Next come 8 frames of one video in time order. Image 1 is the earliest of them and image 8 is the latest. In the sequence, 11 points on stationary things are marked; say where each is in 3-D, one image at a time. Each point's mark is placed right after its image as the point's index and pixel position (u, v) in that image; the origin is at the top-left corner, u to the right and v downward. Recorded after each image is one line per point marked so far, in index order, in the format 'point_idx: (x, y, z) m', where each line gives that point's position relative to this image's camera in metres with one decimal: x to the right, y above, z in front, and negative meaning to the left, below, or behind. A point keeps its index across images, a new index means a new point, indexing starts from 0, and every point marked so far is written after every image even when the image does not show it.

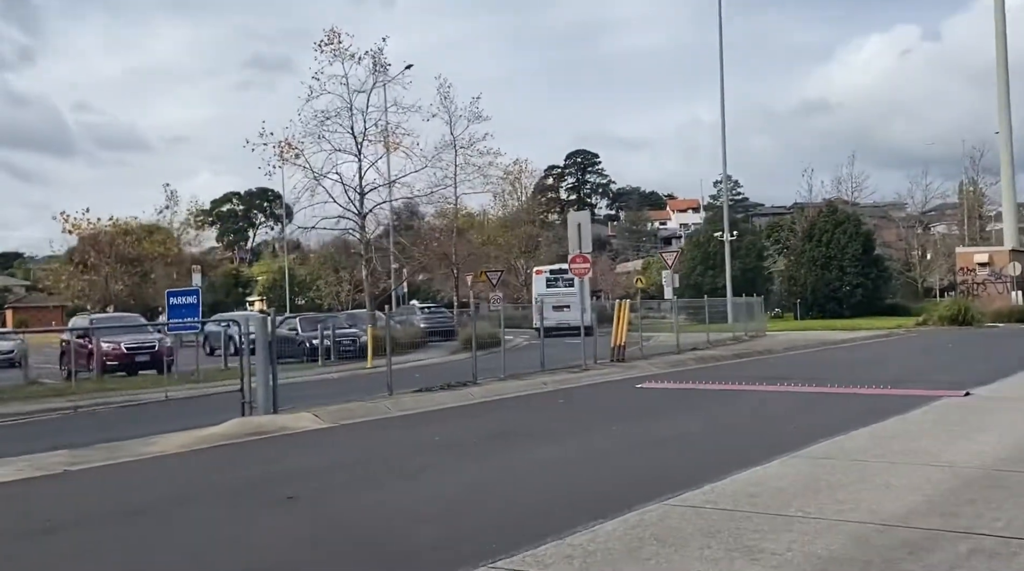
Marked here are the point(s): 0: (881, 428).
0: (+4.5, -1.7, +12.5) m
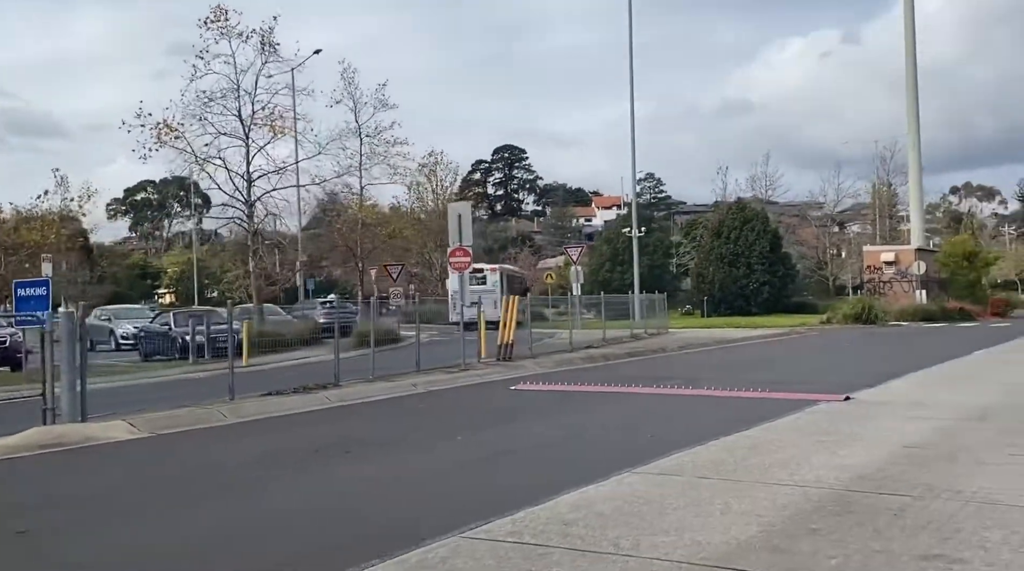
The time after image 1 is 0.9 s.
0: (+2.6, -1.7, +11.6) m
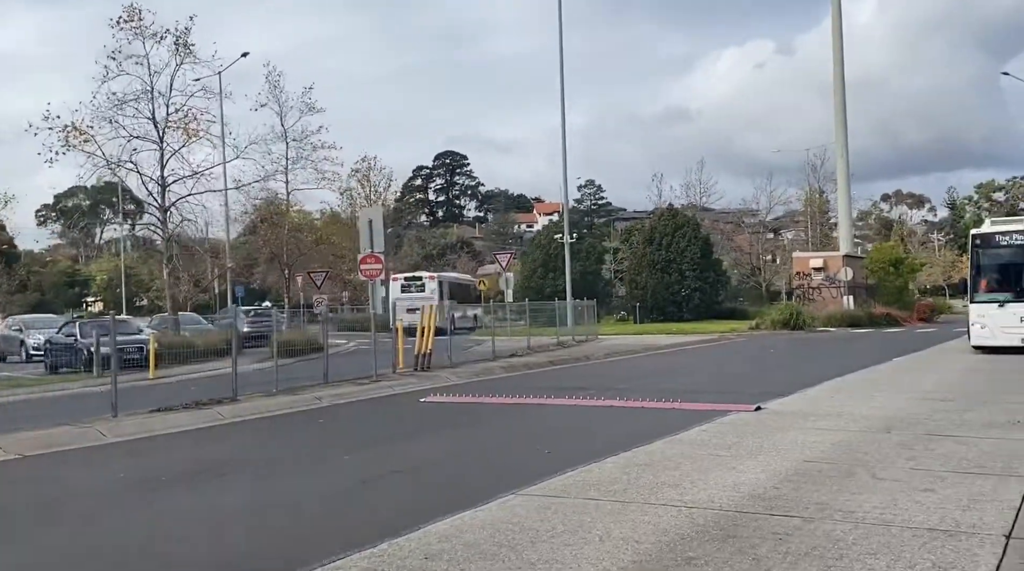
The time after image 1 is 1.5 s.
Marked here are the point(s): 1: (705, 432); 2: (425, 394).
0: (+1.4, -1.8, +11.1) m
1: (+2.4, -1.8, +12.8) m
2: (-1.6, -1.9, +18.1) m
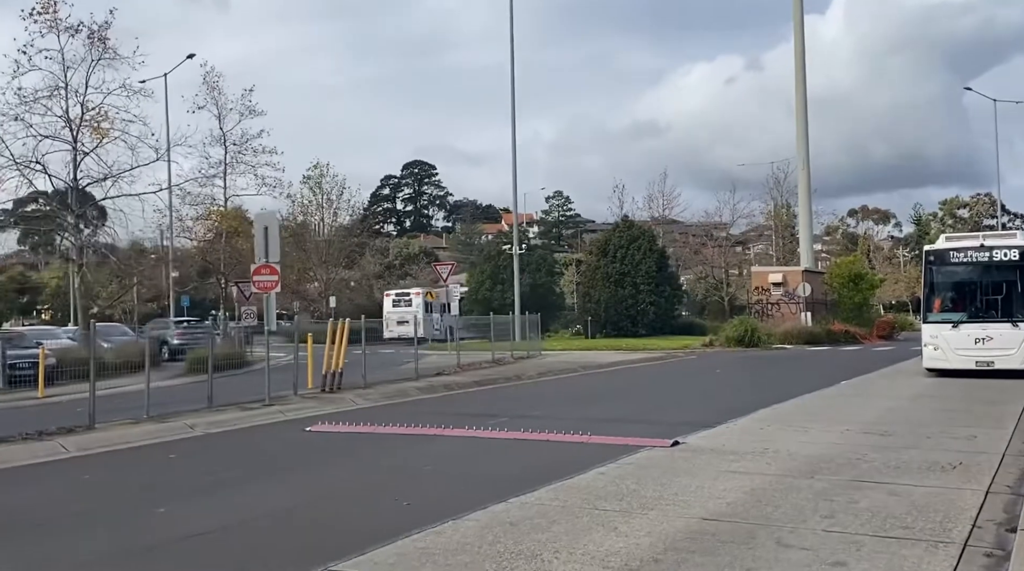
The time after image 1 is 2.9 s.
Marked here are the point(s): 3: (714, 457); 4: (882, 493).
0: (0.0, -2.0, +9.4) m
1: (+1.0, -2.1, +11.1) m
2: (-3.2, -2.2, +16.3) m
3: (+2.5, -2.1, +12.8) m
4: (+3.7, -2.1, +10.3) m
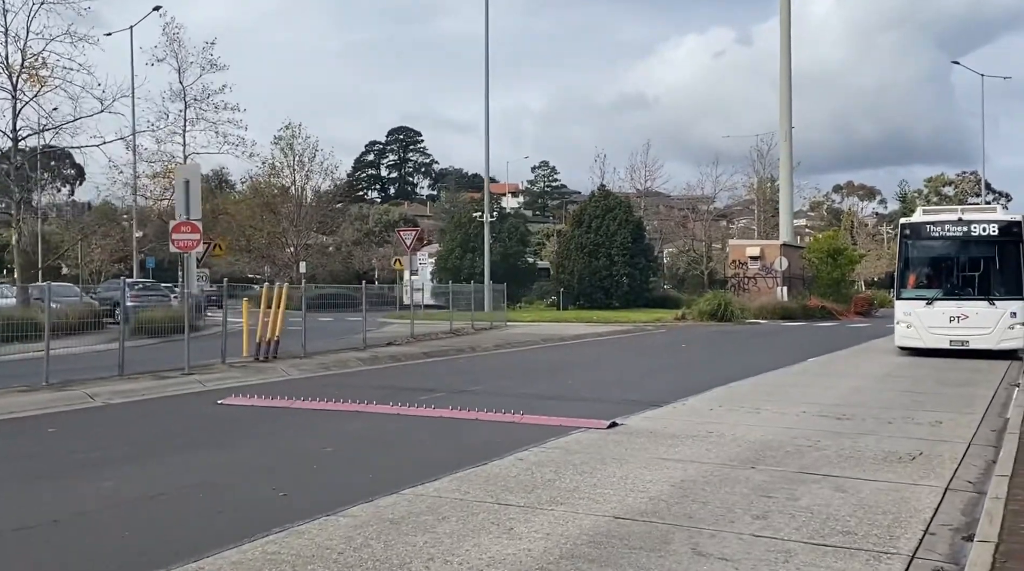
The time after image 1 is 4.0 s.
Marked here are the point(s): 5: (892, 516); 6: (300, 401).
0: (-0.9, -1.7, +8.1) m
1: (+0.1, -1.7, +9.9) m
2: (-4.1, -1.6, +15.0) m
3: (+1.6, -1.7, +11.6) m
4: (+2.8, -1.8, +9.1) m
5: (+3.0, -1.8, +8.1) m
6: (-3.0, -1.6, +14.4) m
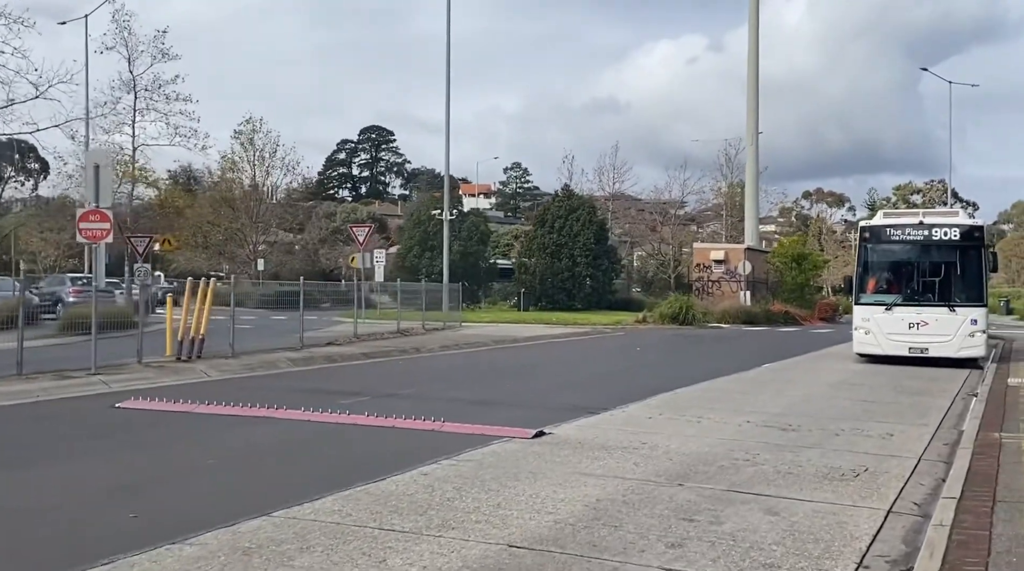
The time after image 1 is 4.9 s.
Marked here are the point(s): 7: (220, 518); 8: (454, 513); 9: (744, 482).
0: (-1.7, -1.6, +7.1) m
1: (-0.8, -1.7, +8.9) m
2: (-5.1, -1.5, +13.9) m
3: (+0.7, -1.7, +10.6) m
4: (+1.9, -1.8, +8.2) m
5: (+2.2, -1.8, +7.2) m
6: (-3.9, -1.6, +13.4) m
7: (-2.3, -1.7, +8.3) m
8: (-0.4, -1.7, +7.8) m
9: (+2.1, -1.8, +9.5) m
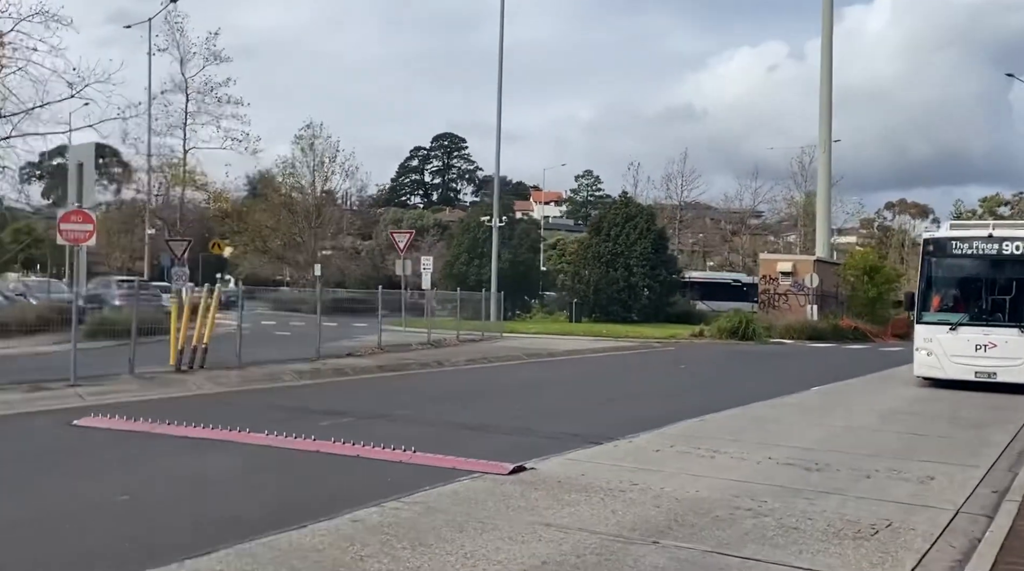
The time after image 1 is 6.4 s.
0: (-2.2, -1.7, +5.9) m
1: (-1.2, -1.8, +7.6) m
2: (-5.2, -1.6, +12.9) m
3: (+0.3, -1.9, +9.3) m
4: (+1.5, -1.9, +6.7) m
5: (+1.6, -2.0, +5.7) m
6: (-4.0, -1.7, +12.3) m
7: (-2.8, -1.8, +7.2) m
8: (-1.0, -1.8, +6.5) m
9: (+1.7, -2.0, +8.0) m
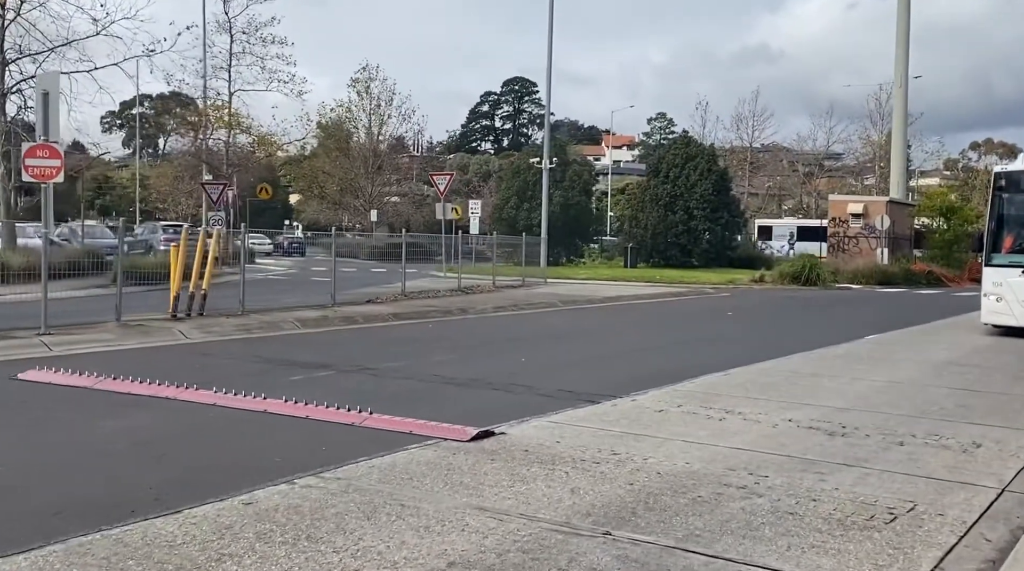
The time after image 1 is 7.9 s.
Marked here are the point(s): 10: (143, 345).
0: (-2.8, -1.4, +4.7) m
1: (-1.7, -1.4, +6.4) m
2: (-5.3, -0.9, +11.9) m
3: (0.0, -1.4, +7.9) m
4: (+0.9, -1.6, +5.3) m
5: (+1.0, -1.6, +4.3) m
6: (-4.2, -1.0, +11.2) m
7: (-3.3, -1.4, +6.0) m
8: (-1.5, -1.5, +5.2) m
9: (+1.3, -1.5, +6.5) m
10: (-4.9, -0.8, +14.0) m
